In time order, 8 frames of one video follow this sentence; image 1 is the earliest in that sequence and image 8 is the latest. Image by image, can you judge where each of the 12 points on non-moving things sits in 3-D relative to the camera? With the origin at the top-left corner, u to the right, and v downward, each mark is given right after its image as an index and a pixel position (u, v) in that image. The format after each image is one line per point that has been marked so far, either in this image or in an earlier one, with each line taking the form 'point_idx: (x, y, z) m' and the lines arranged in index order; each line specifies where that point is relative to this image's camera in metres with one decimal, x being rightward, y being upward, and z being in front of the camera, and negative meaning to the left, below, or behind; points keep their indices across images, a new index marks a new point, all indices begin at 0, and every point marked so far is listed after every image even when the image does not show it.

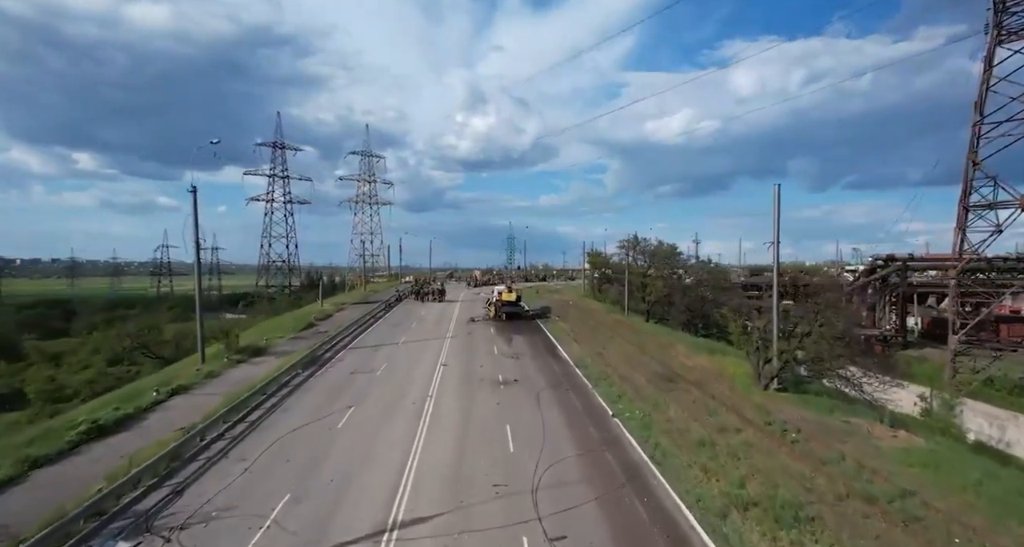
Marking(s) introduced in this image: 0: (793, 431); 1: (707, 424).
0: (+9.5, -5.3, +16.8) m
1: (+7.0, -5.4, +17.8) m
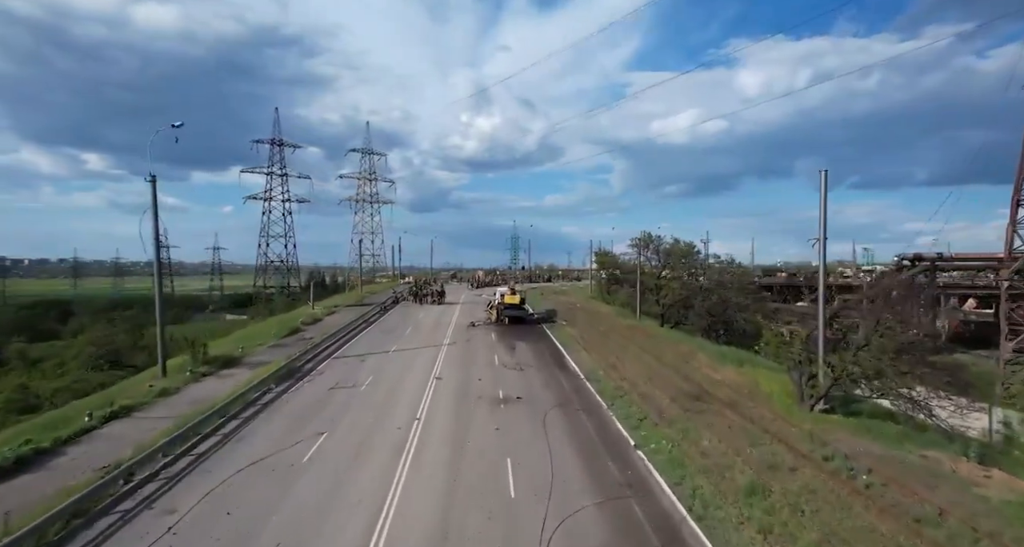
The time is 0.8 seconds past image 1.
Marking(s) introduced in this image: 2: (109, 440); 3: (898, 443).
0: (+9.5, -5.4, +13.5) m
1: (+7.0, -5.4, +14.5) m
2: (-11.9, -4.9, +14.6) m
3: (+12.0, -5.3, +15.5) m
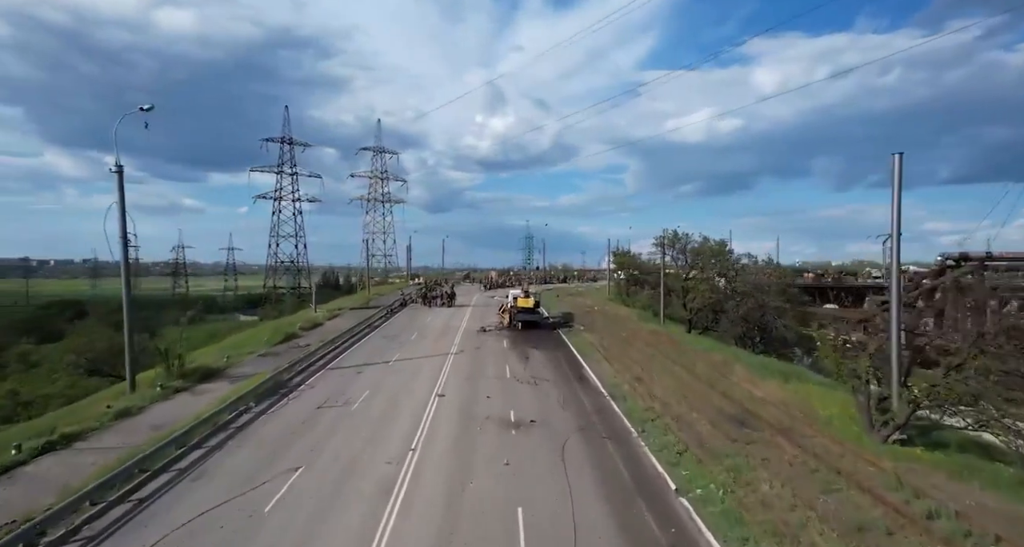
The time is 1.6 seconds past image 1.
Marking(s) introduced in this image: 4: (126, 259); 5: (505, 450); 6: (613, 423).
0: (+9.8, -5.5, +10.3) m
1: (+7.3, -5.5, +11.4) m
2: (-11.6, -5.0, +12.0) m
3: (+12.3, -5.4, +12.2) m
4: (-15.4, +0.6, +19.9) m
5: (-0.2, -5.8, +16.4) m
6: (+3.7, -5.5, +18.1) m
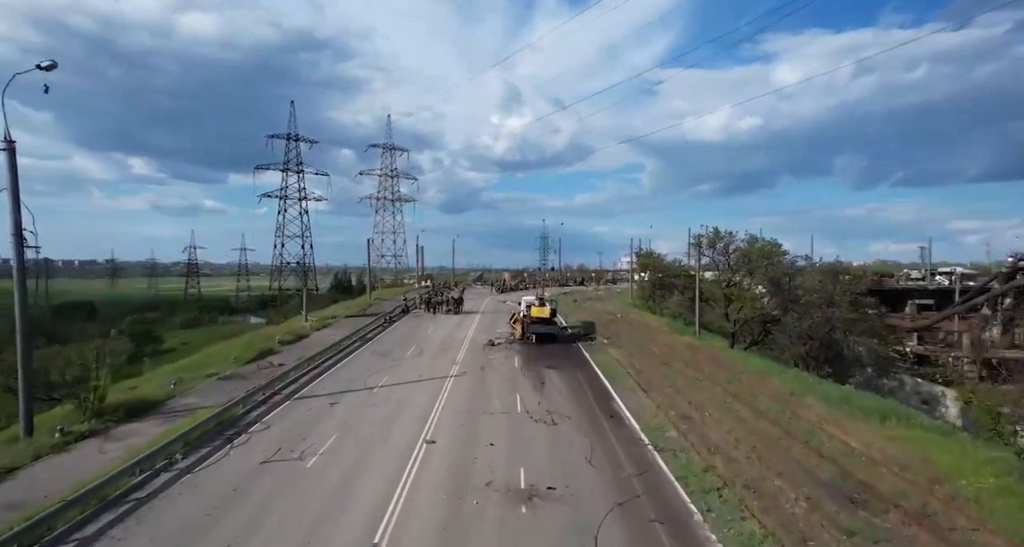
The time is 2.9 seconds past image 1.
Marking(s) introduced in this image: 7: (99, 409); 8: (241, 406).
0: (+9.8, -5.8, +5.0) m
1: (+7.4, -5.8, +6.1) m
2: (-11.5, -5.3, +7.3) m
3: (+12.4, -5.7, +6.8) m
4: (-15.1, +0.3, +15.3) m
5: (0.0, -6.1, +11.4) m
6: (+4.0, -5.8, +13.0) m
7: (-13.7, -4.5, +16.6) m
8: (-10.2, -4.9, +18.8) m
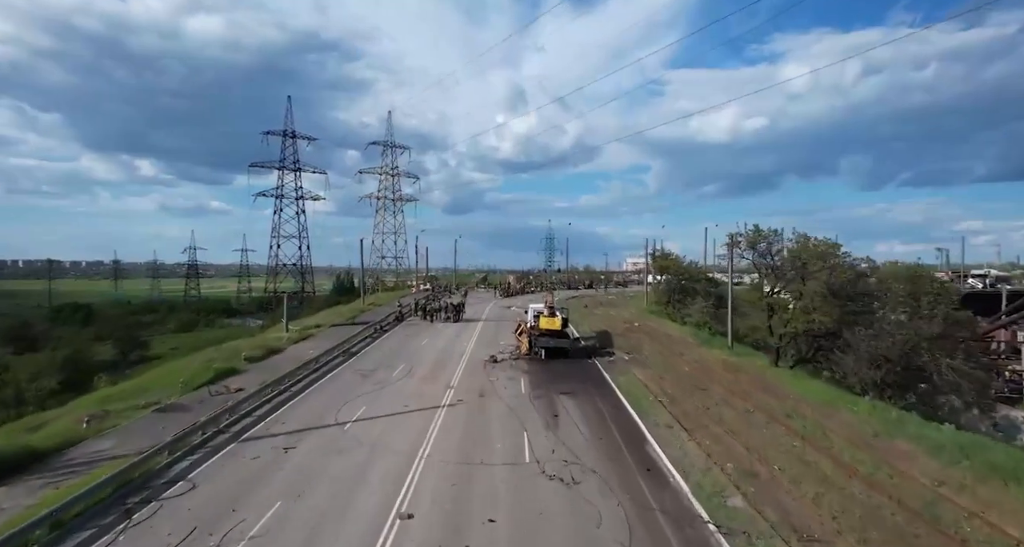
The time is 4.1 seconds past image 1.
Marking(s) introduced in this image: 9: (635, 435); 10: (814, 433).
0: (+9.9, -6.0, +0.4) m
1: (+7.4, -6.1, +1.6) m
2: (-11.4, -5.5, +3.0) m
3: (+12.4, -5.9, +2.2) m
4: (-15.0, +0.1, +11.0) m
5: (+0.1, -6.3, +6.9) m
6: (+4.1, -6.0, +8.5) m
7: (-13.6, -4.8, +12.3) m
8: (-10.0, -5.2, +14.4) m
9: (+4.2, -5.5, +17.0) m
10: (+10.1, -5.4, +16.7) m
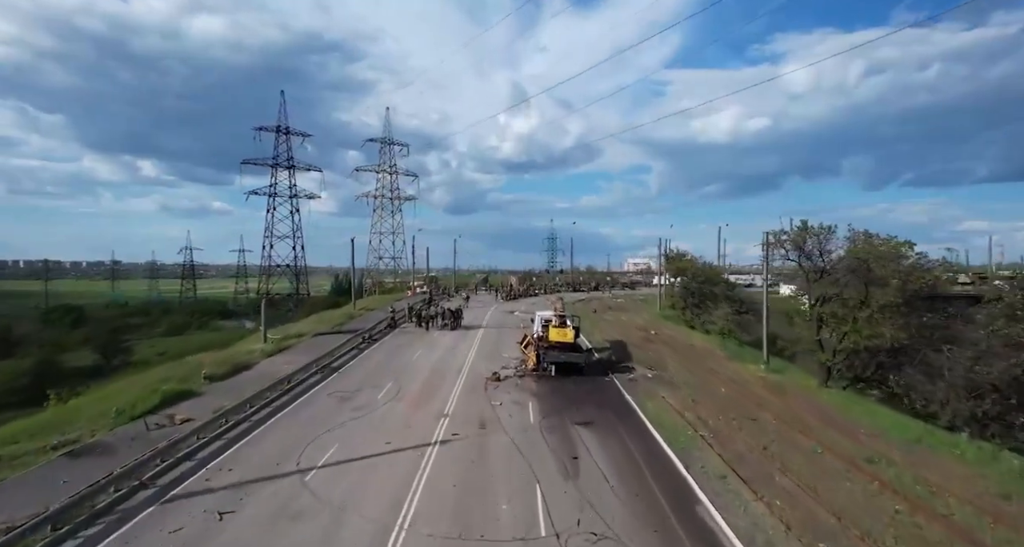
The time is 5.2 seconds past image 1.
0: (+10.0, -6.2, -3.4) m
1: (+7.6, -6.2, -2.3) m
2: (-11.2, -5.7, -0.8) m
3: (+12.6, -6.1, -1.7) m
4: (-14.7, -0.1, +7.3) m
5: (+0.3, -6.5, +3.1) m
6: (+4.3, -6.2, +4.6) m
7: (-13.3, -4.9, +8.5) m
8: (-9.8, -5.4, +10.6) m
9: (+4.4, -5.7, +13.1) m
10: (+10.4, -5.6, +12.8) m
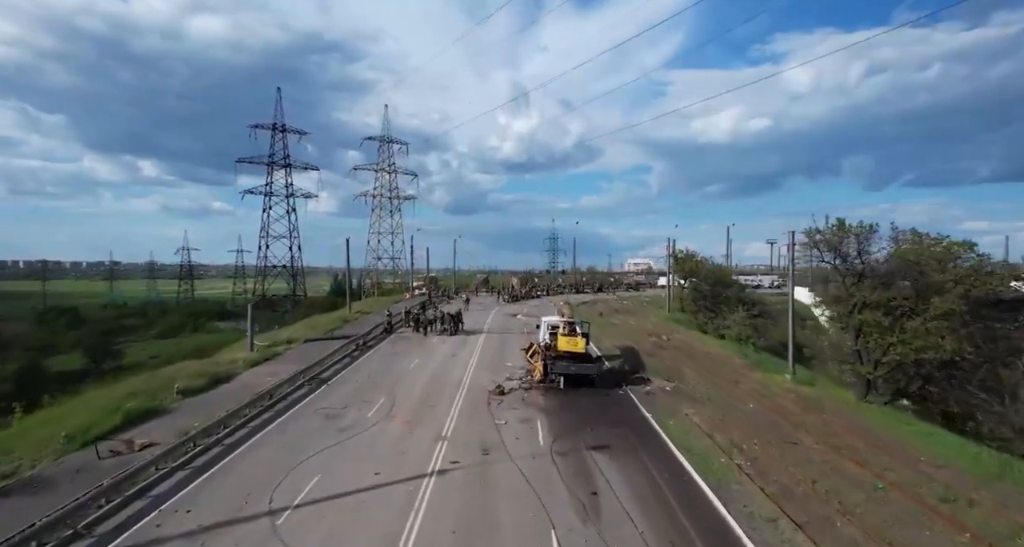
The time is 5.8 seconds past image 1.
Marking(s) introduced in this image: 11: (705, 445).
0: (+10.3, -6.3, -5.6) m
1: (+7.8, -6.4, -4.4) m
2: (-11.0, -5.8, -3.0) m
3: (+12.9, -6.2, -3.8) m
4: (-14.5, -0.2, +5.1) m
5: (+0.5, -6.6, +0.9) m
6: (+4.5, -6.3, +2.5) m
7: (-13.1, -5.1, +6.3) m
8: (-9.6, -5.5, +8.5) m
9: (+4.7, -5.8, +11.0) m
10: (+10.6, -5.7, +10.7) m
11: (+6.2, -5.5, +16.1) m
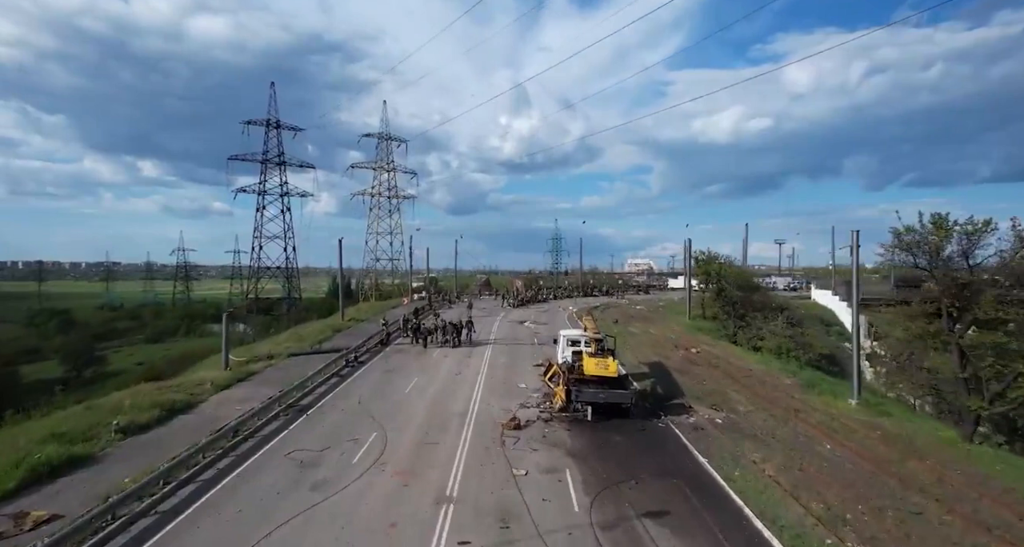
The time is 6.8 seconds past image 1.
0: (+10.9, -6.6, -9.5) m
1: (+8.5, -6.7, -8.4) m
2: (-10.4, -6.1, -6.9) m
3: (+13.5, -6.5, -7.8) m
4: (-13.9, -0.5, +1.2) m
5: (+1.1, -6.9, -3.0) m
6: (+5.2, -6.6, -1.4) m
7: (-12.5, -5.4, +2.4) m
8: (-8.9, -5.8, +4.6) m
9: (+5.3, -6.1, +7.0) m
10: (+11.2, -6.0, +6.7) m
11: (+6.9, -5.8, +12.1) m
